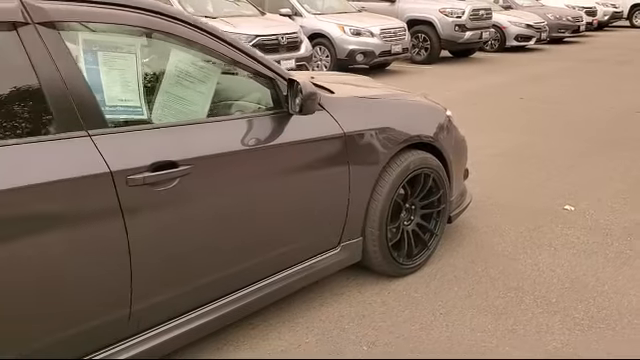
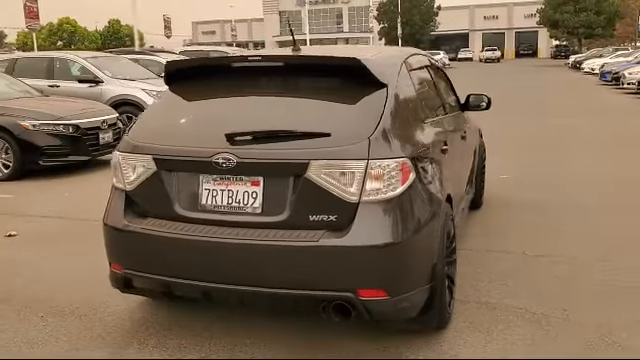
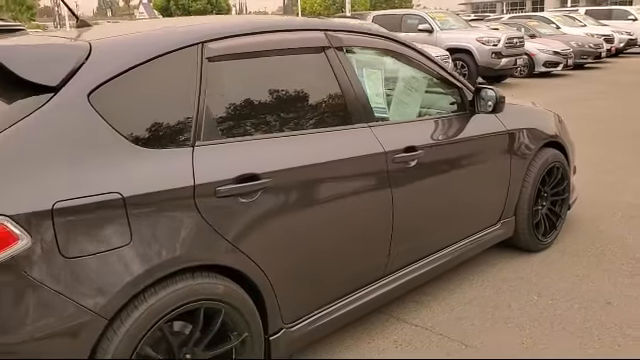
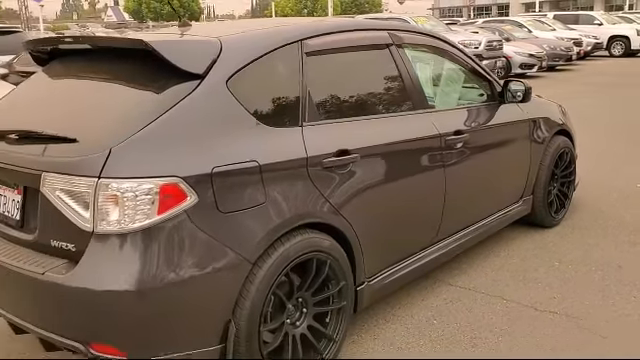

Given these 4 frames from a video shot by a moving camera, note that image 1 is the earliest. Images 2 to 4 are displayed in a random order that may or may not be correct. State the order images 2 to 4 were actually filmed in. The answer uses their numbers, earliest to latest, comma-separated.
3, 4, 2
